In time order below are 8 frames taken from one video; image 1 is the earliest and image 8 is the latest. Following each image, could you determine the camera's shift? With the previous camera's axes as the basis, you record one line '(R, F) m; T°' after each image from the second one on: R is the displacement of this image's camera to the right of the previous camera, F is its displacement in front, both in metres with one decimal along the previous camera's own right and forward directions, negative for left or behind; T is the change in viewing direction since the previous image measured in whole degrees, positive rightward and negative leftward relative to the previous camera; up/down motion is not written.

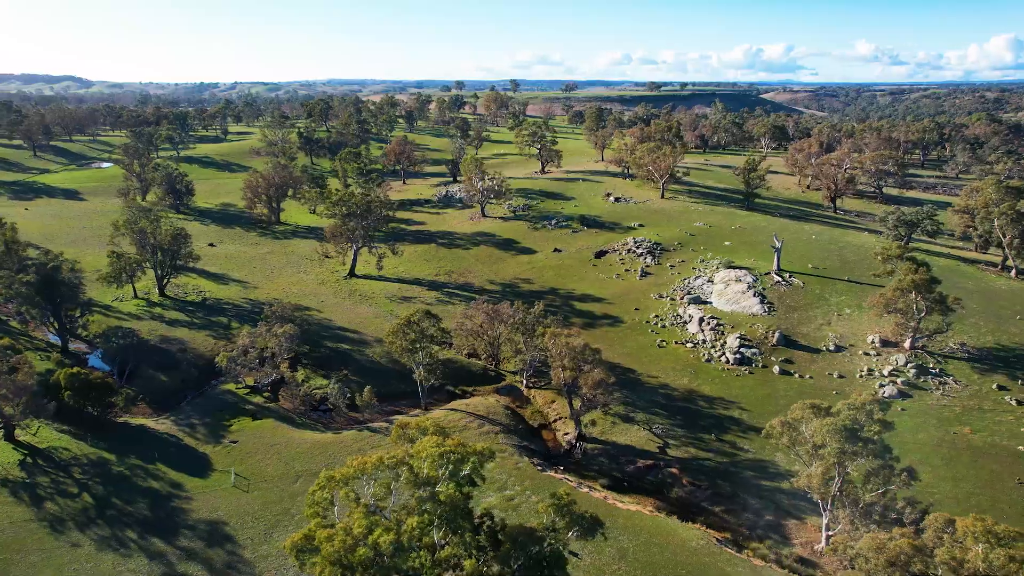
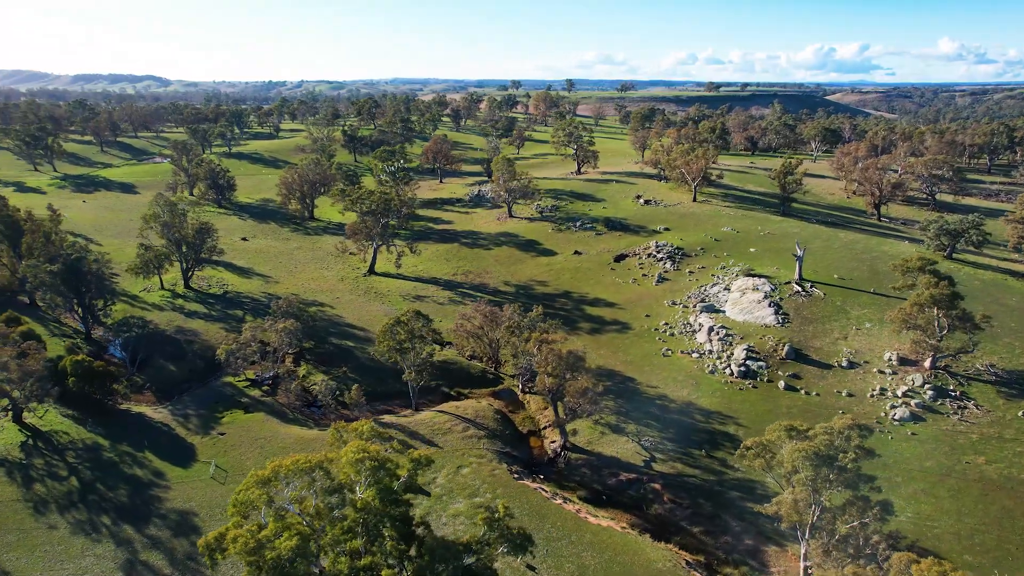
(+4.7, +1.1) m; -5°
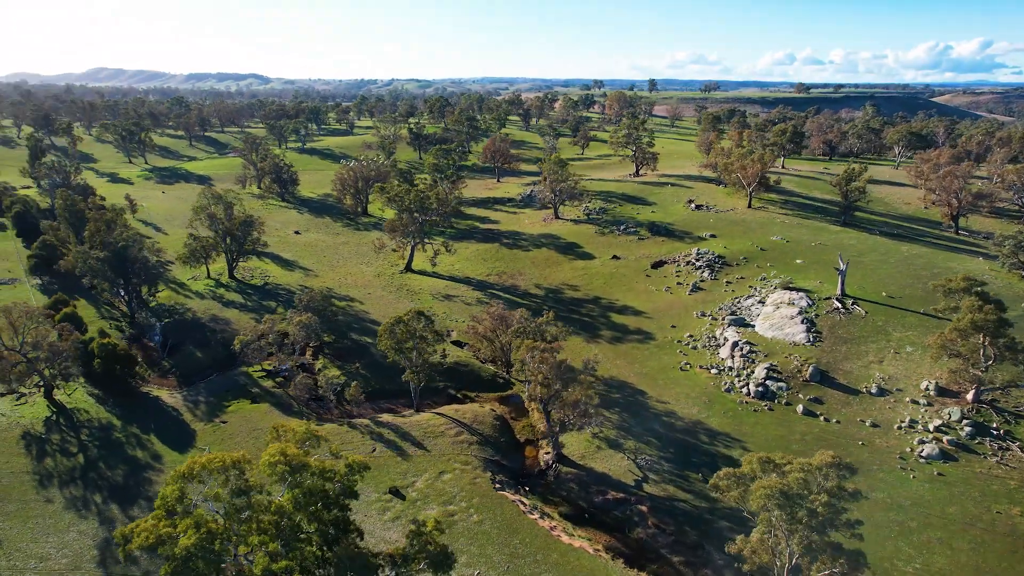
(+5.5, +1.5) m; -7°
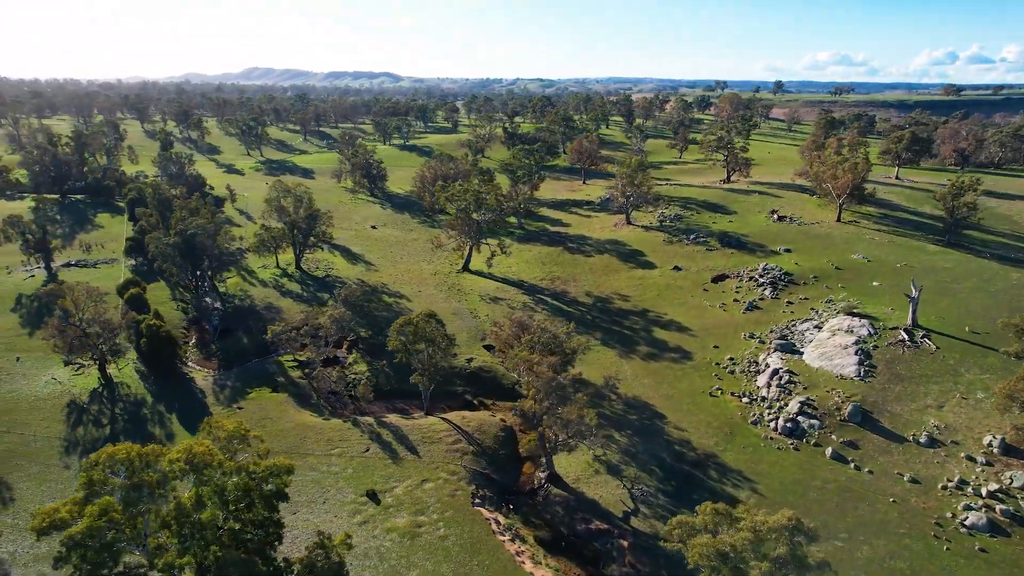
(+7.1, +2.3) m; -10°
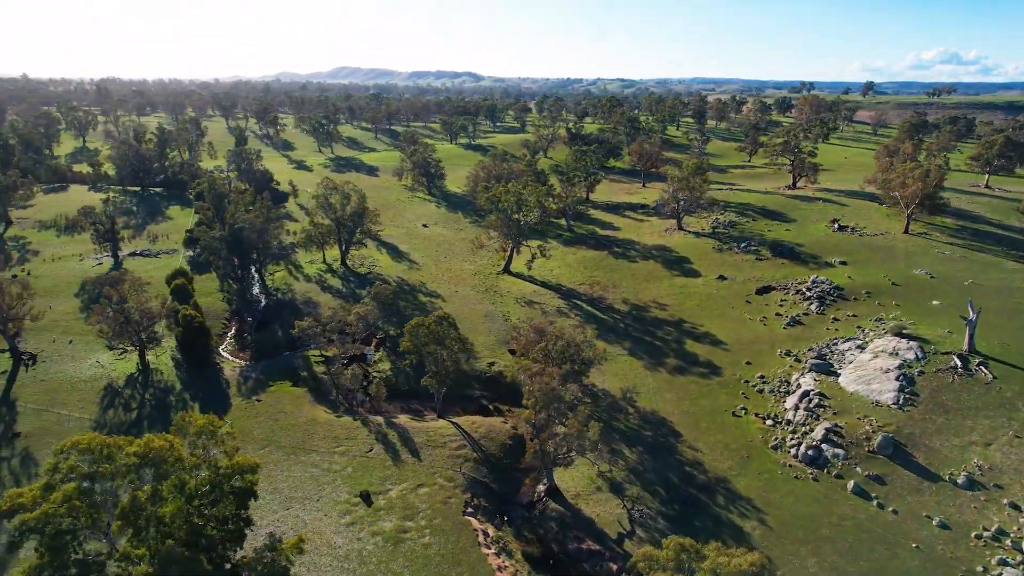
(+4.2, +1.3) m; -7°
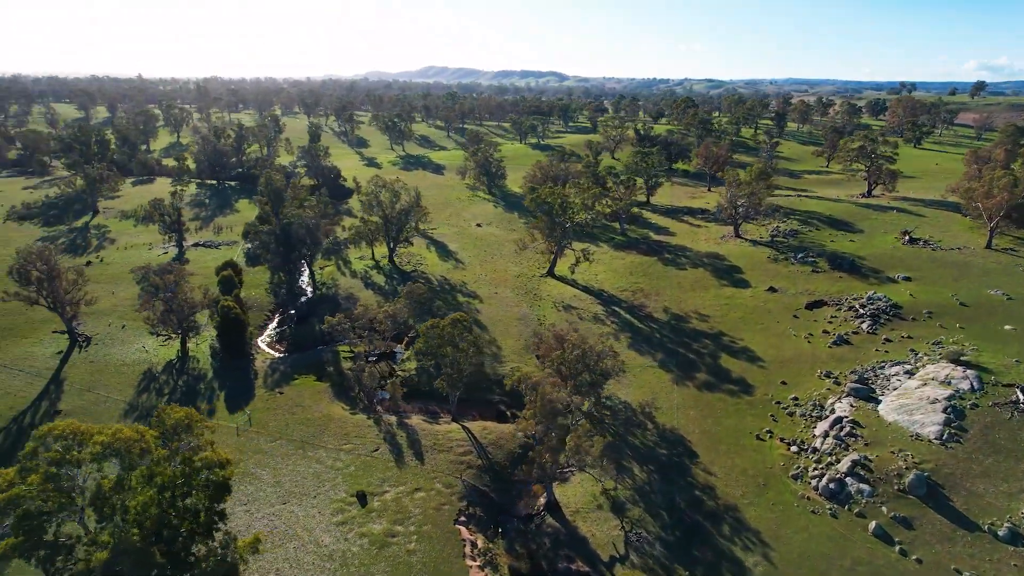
(+4.2, +1.4) m; -7°
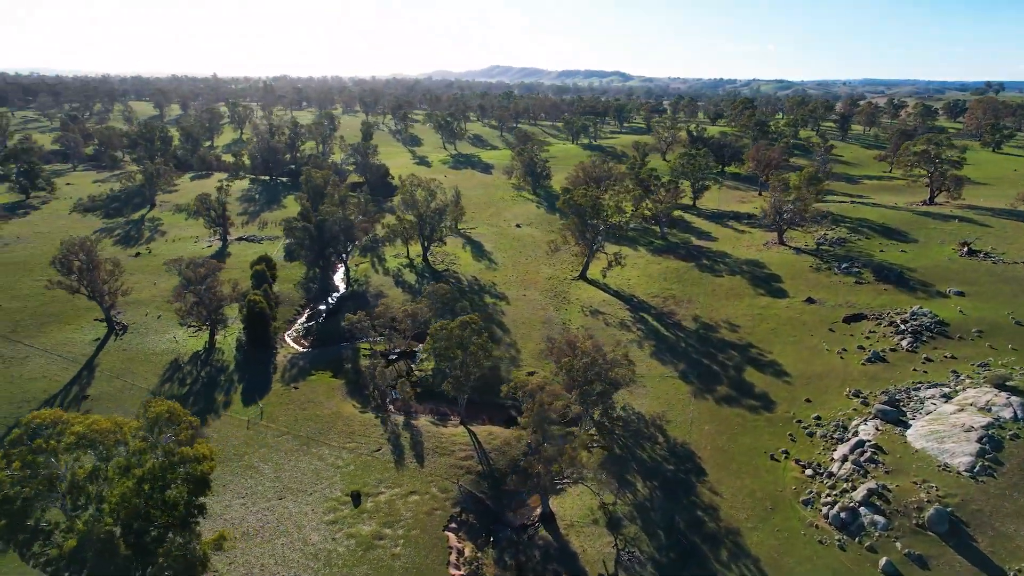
(+3.3, +1.1) m; -5°
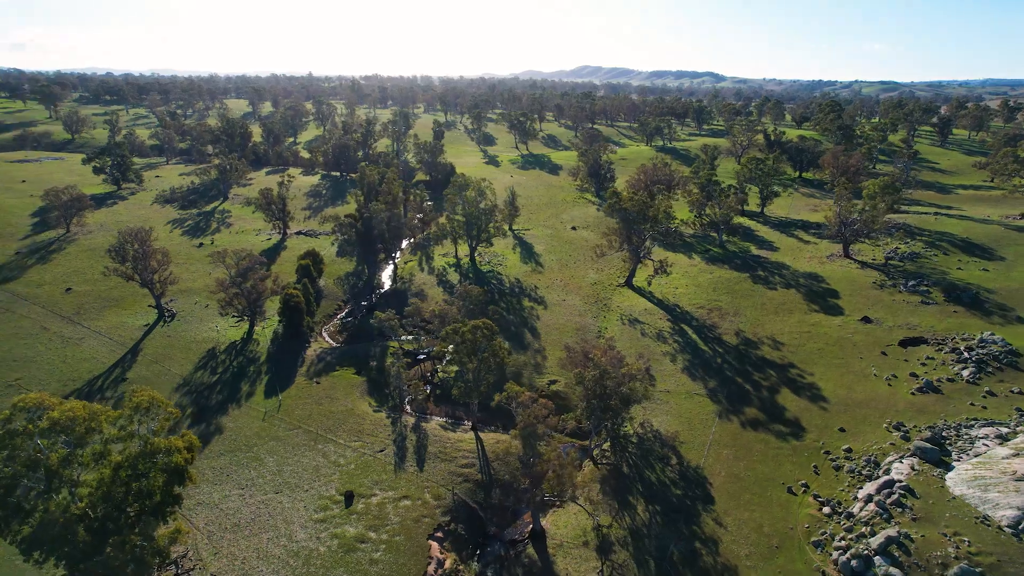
(+4.5, +1.6) m; -7°
